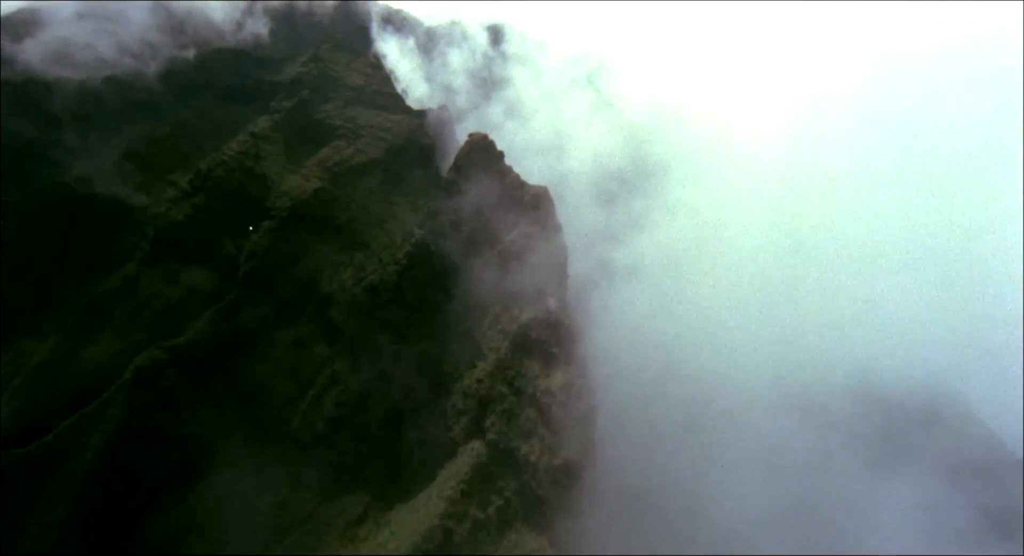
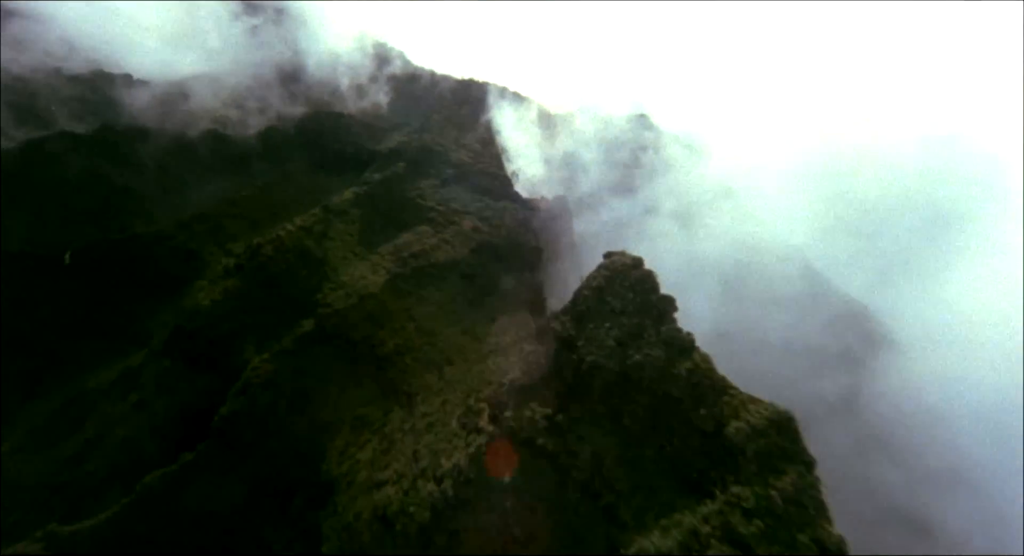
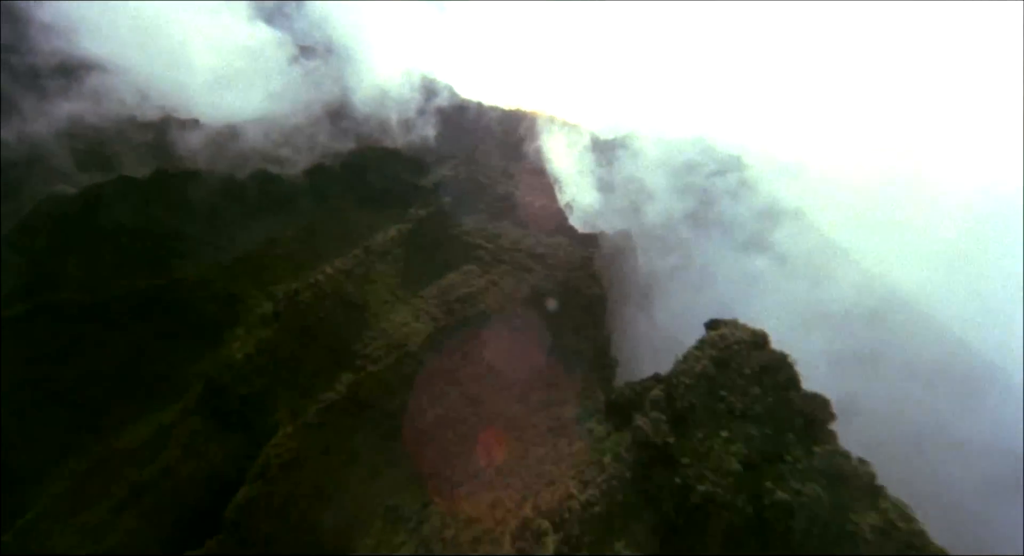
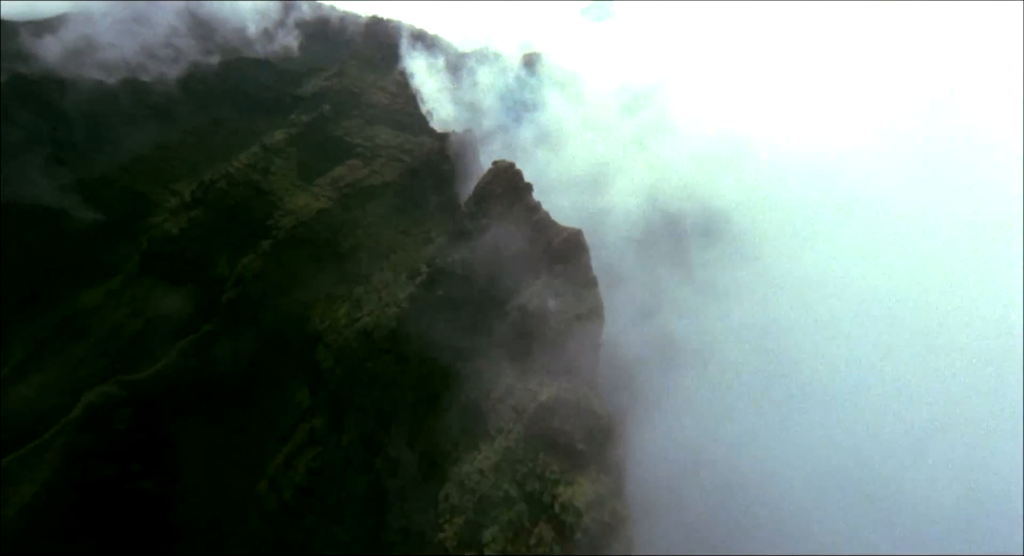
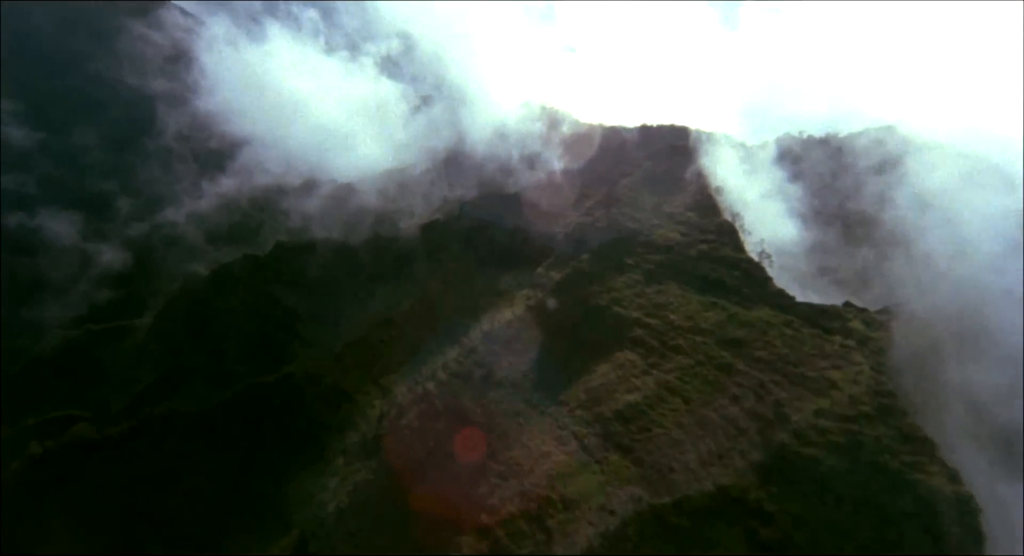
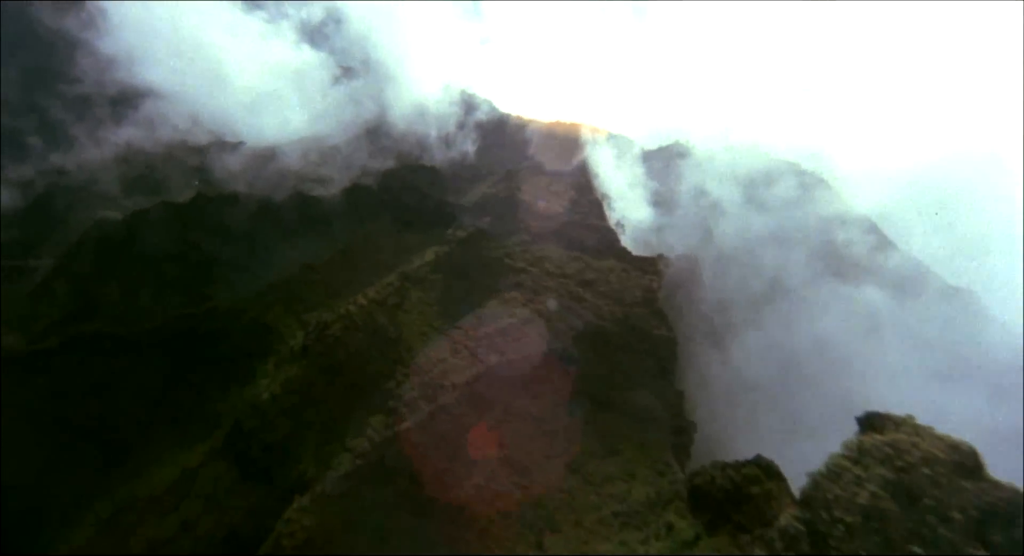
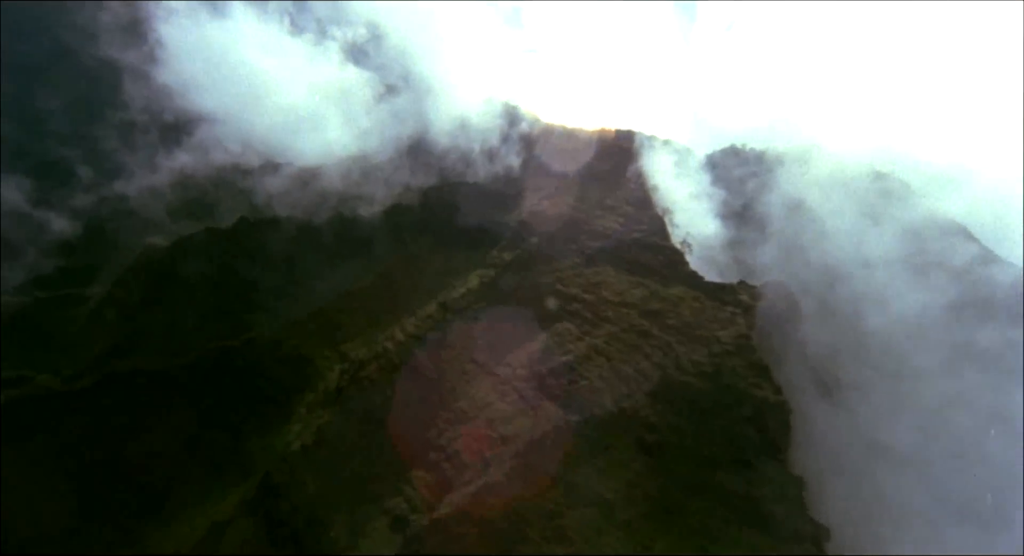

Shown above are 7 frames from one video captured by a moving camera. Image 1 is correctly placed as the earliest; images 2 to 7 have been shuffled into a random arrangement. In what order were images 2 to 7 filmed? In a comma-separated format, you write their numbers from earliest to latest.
4, 2, 3, 6, 7, 5
